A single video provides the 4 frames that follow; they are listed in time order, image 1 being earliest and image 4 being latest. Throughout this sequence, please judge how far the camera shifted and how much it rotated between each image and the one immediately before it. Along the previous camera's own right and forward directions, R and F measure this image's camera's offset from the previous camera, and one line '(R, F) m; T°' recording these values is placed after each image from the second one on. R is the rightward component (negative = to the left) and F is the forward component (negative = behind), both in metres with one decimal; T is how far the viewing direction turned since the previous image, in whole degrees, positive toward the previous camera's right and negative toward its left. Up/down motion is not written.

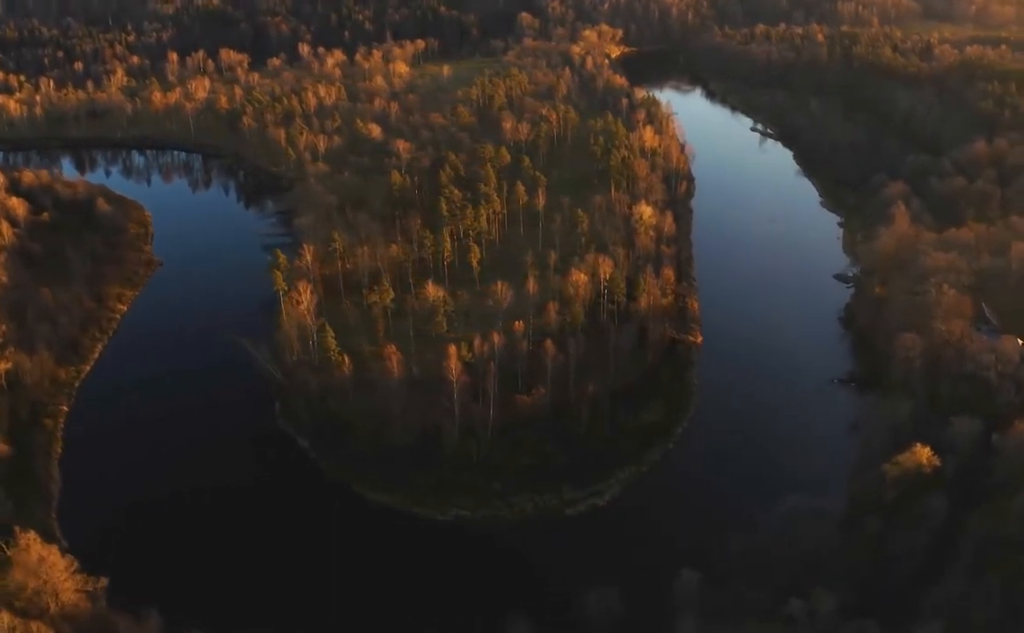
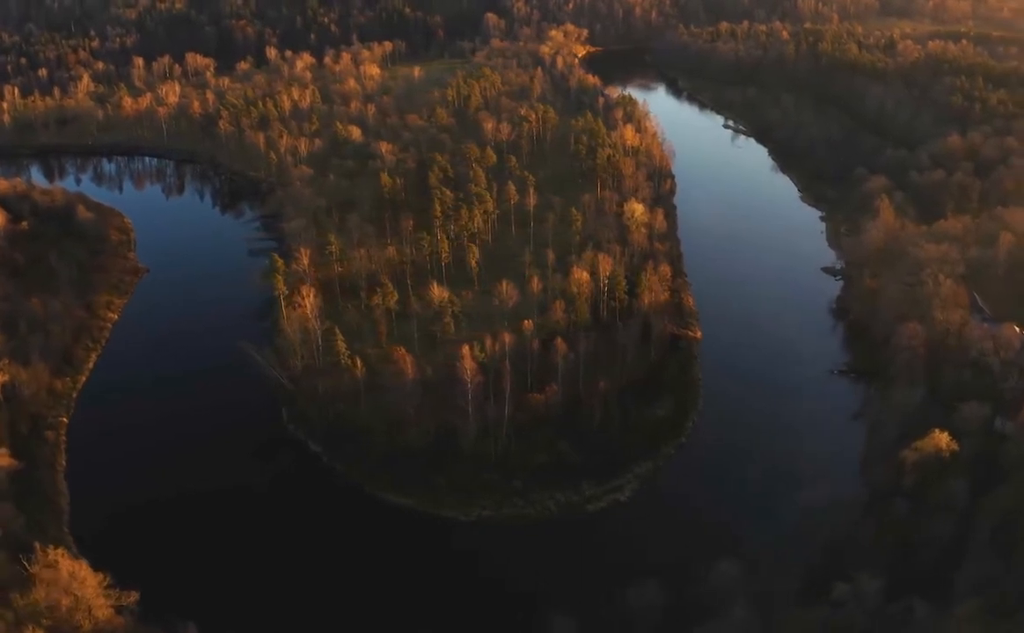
(-1.0, +0.2) m; +2°
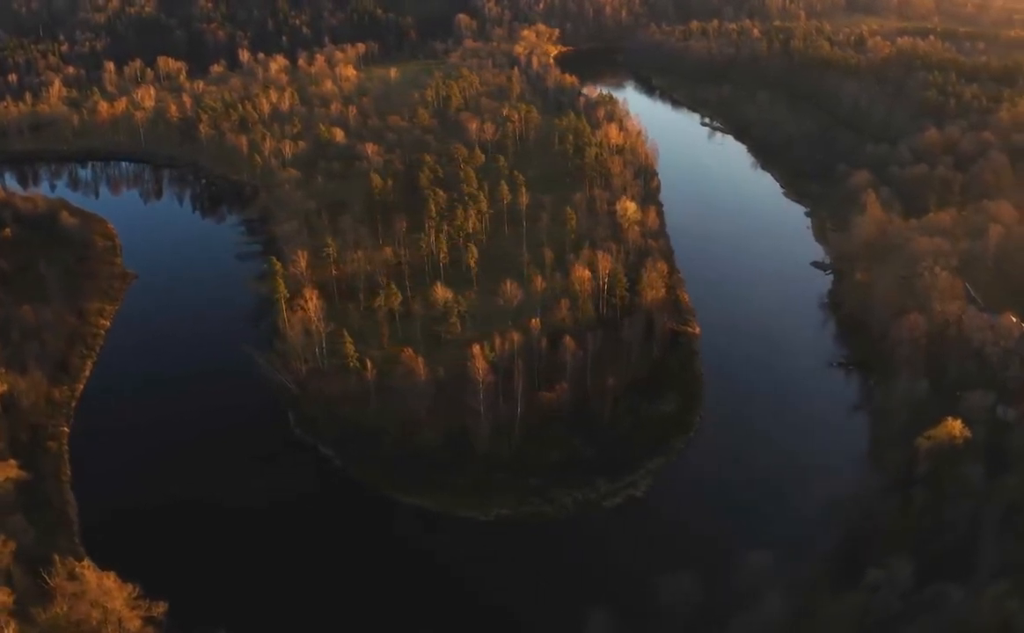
(-0.8, +0.1) m; +1°
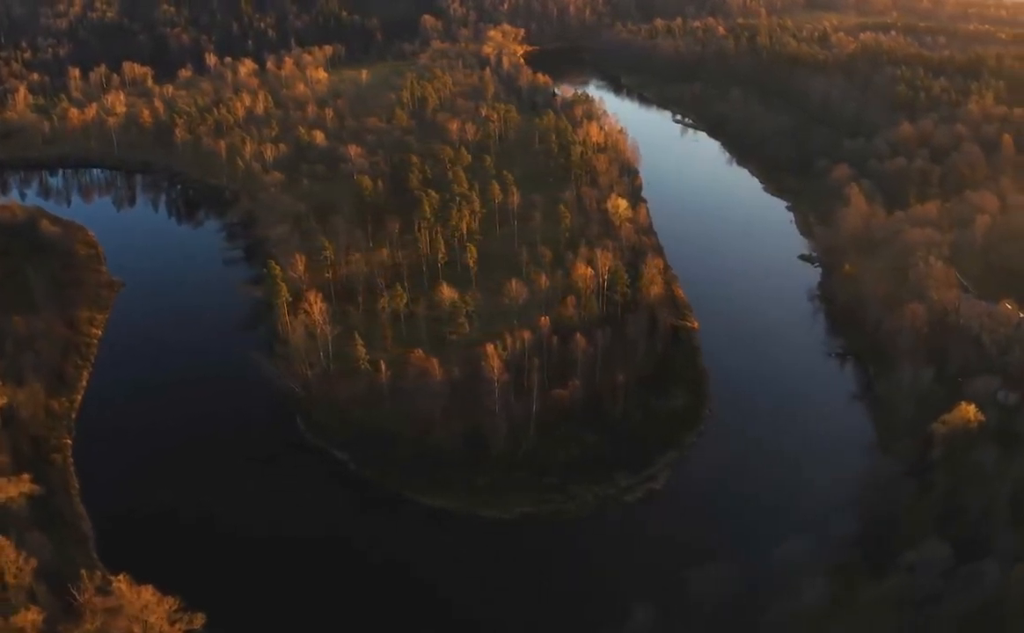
(-1.0, +0.1) m; +2°
